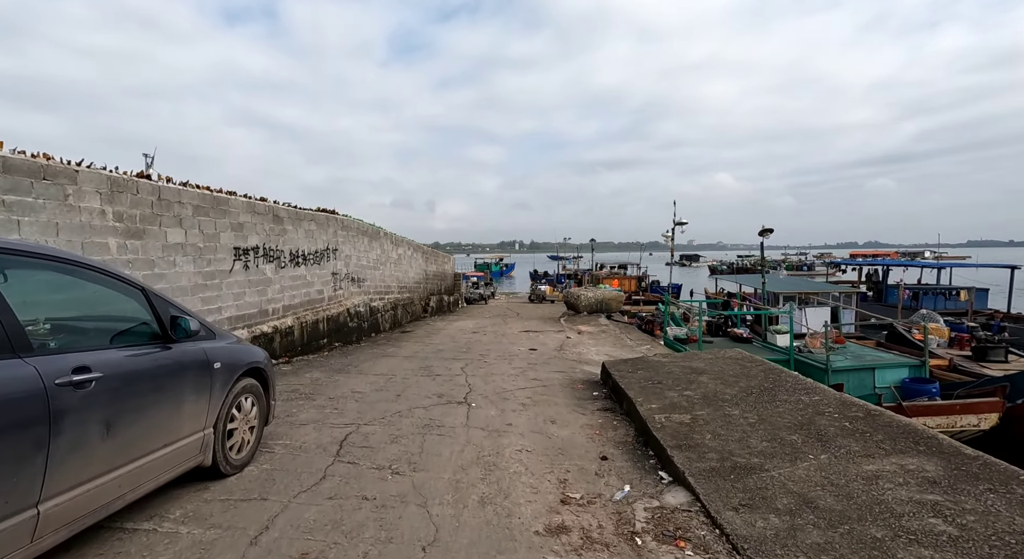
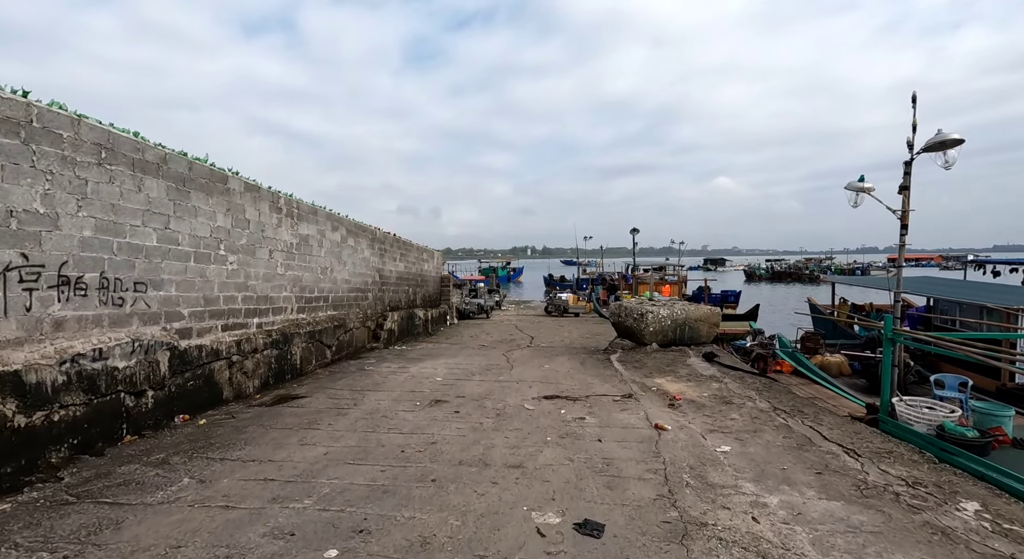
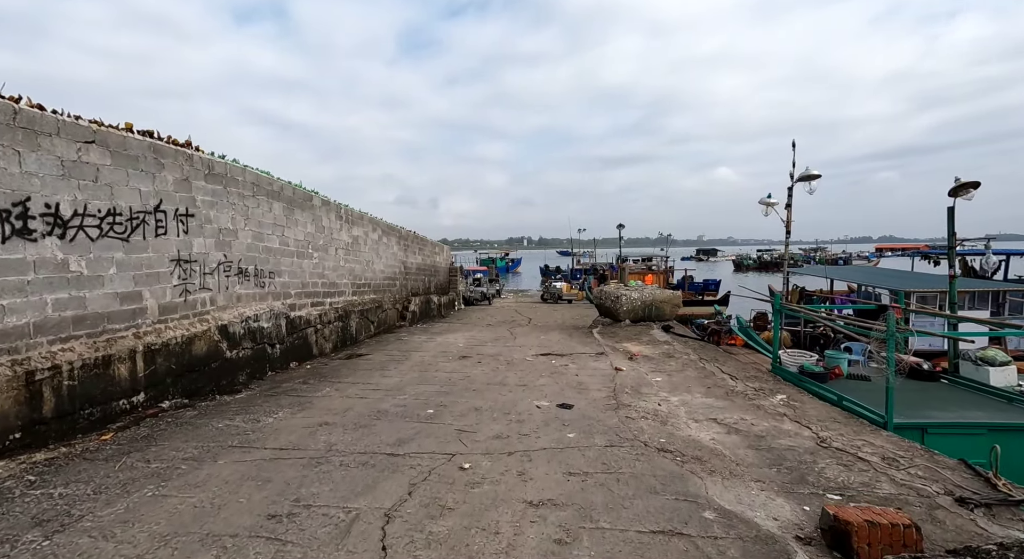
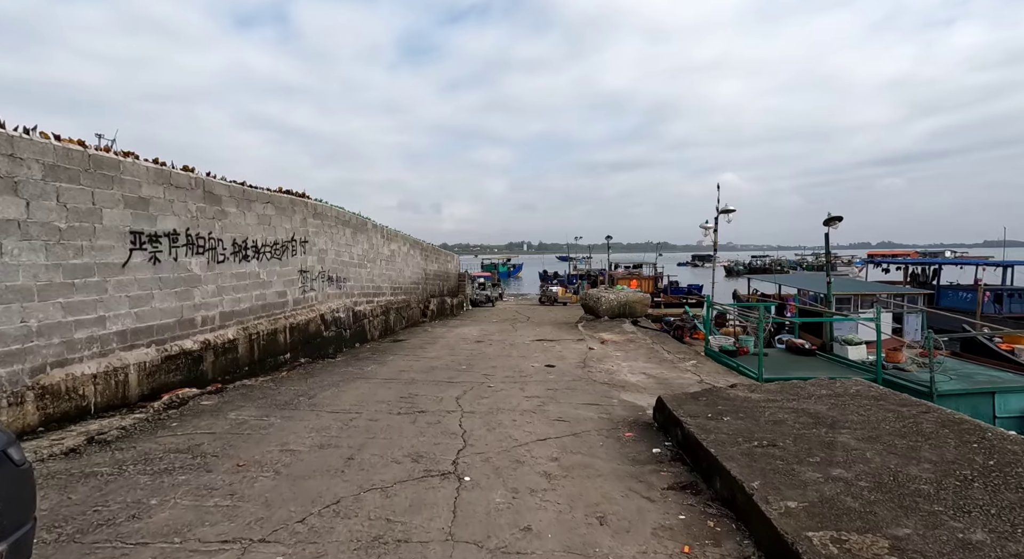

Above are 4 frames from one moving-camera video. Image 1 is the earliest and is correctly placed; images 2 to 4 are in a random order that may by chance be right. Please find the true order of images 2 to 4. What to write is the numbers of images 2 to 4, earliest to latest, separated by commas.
4, 3, 2
